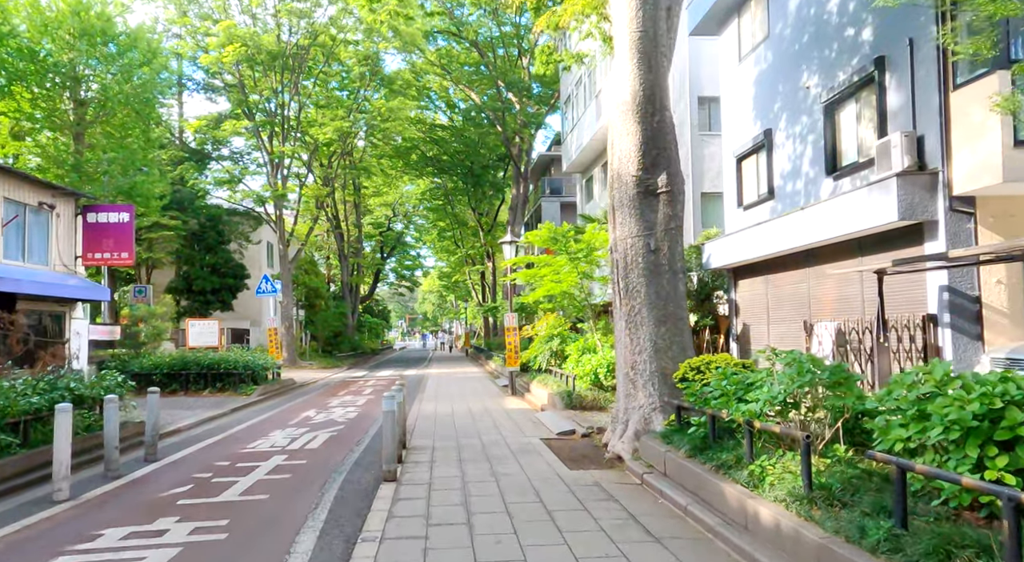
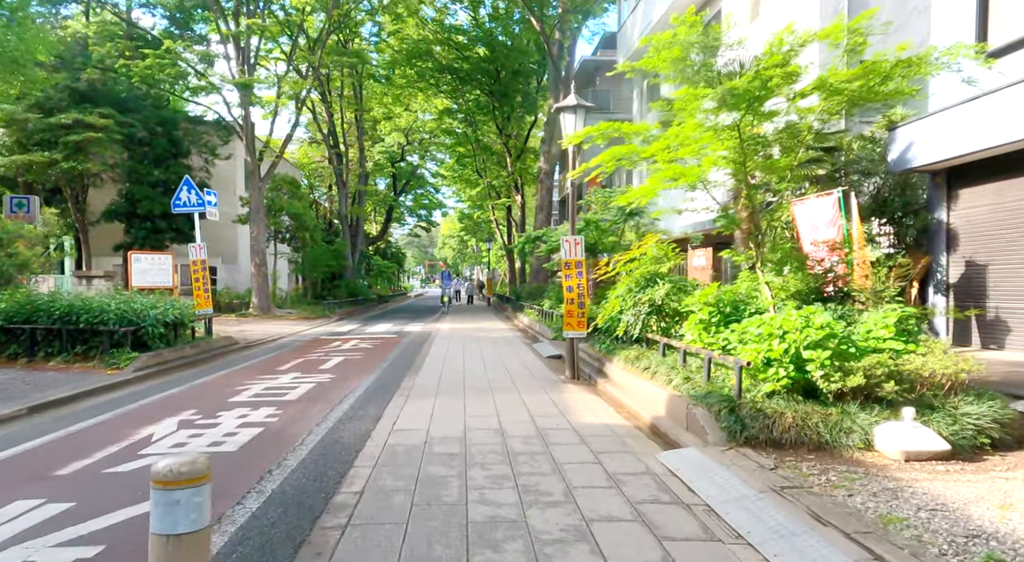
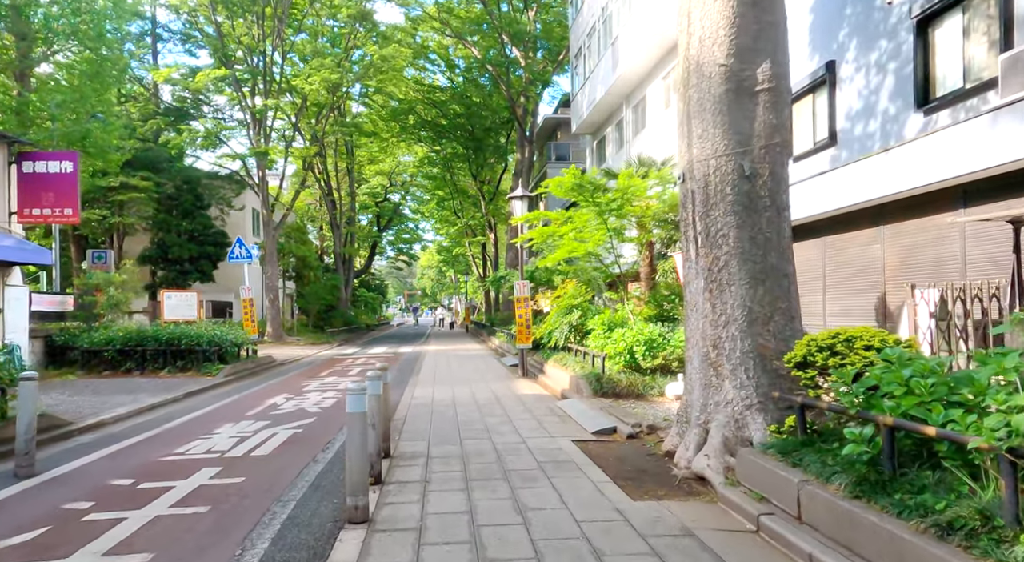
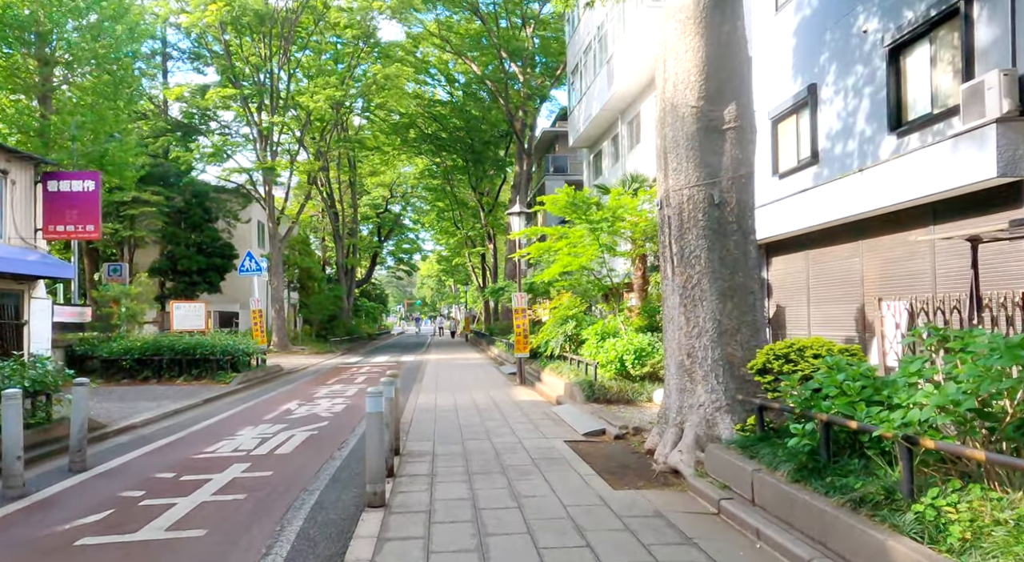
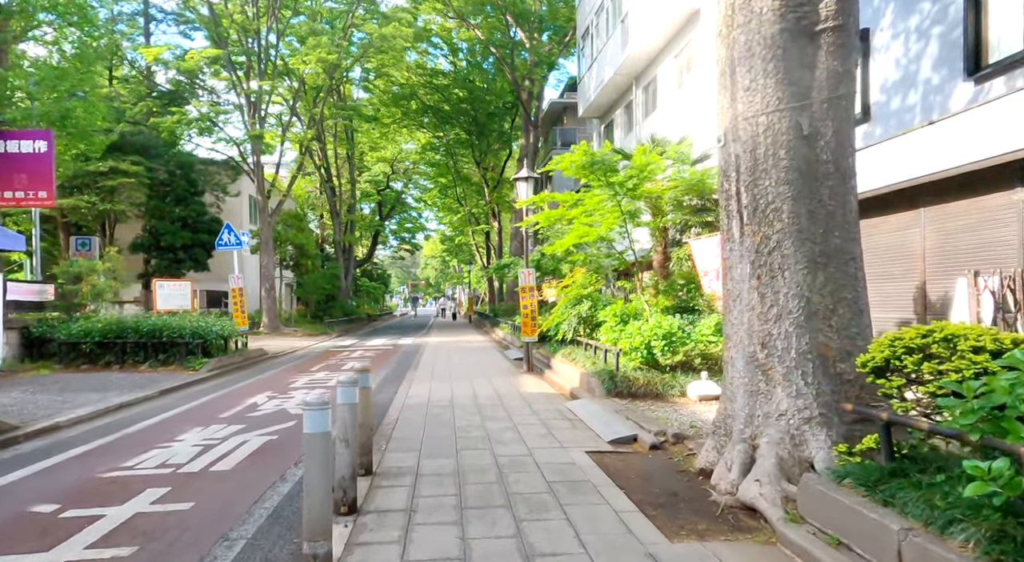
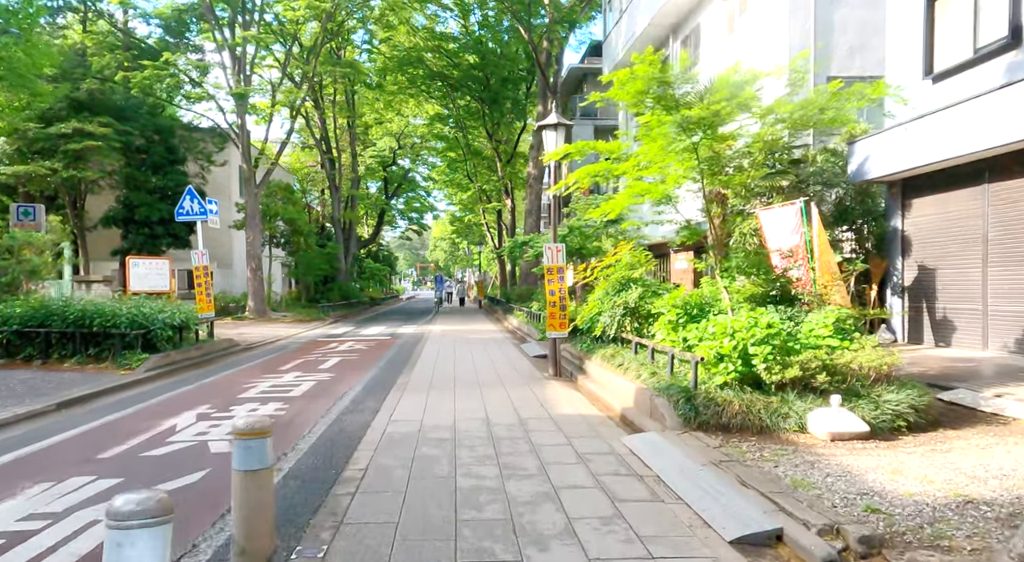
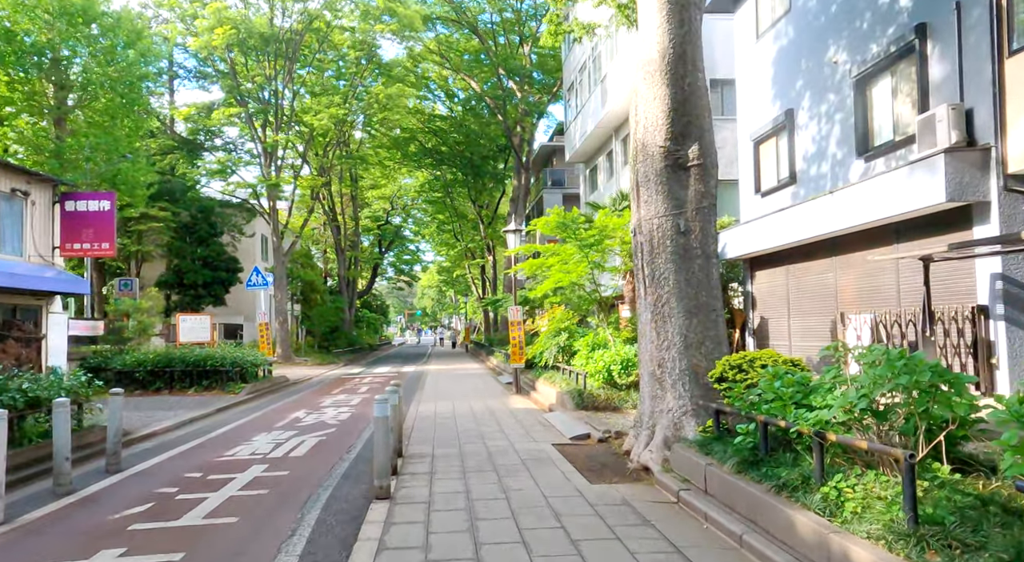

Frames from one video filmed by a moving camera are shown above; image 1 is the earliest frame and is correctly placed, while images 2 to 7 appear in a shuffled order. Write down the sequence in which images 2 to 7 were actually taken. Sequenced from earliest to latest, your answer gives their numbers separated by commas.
7, 4, 3, 5, 6, 2
